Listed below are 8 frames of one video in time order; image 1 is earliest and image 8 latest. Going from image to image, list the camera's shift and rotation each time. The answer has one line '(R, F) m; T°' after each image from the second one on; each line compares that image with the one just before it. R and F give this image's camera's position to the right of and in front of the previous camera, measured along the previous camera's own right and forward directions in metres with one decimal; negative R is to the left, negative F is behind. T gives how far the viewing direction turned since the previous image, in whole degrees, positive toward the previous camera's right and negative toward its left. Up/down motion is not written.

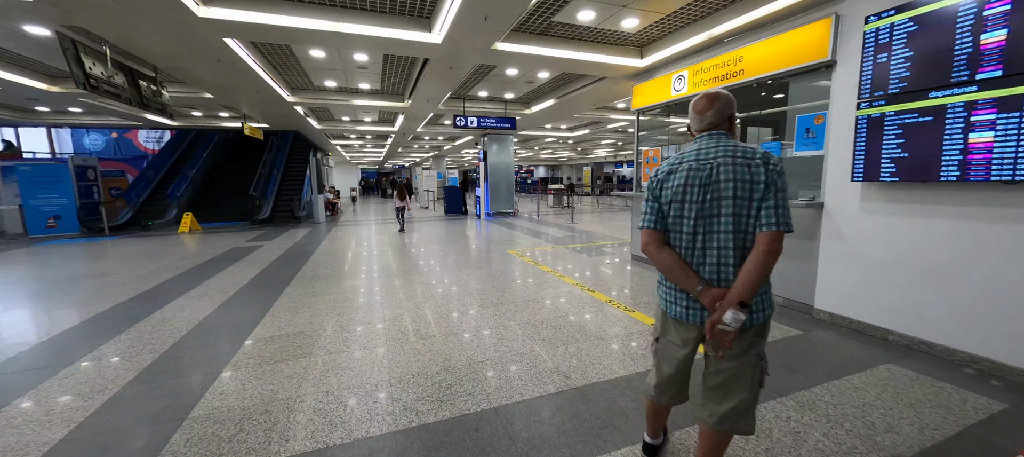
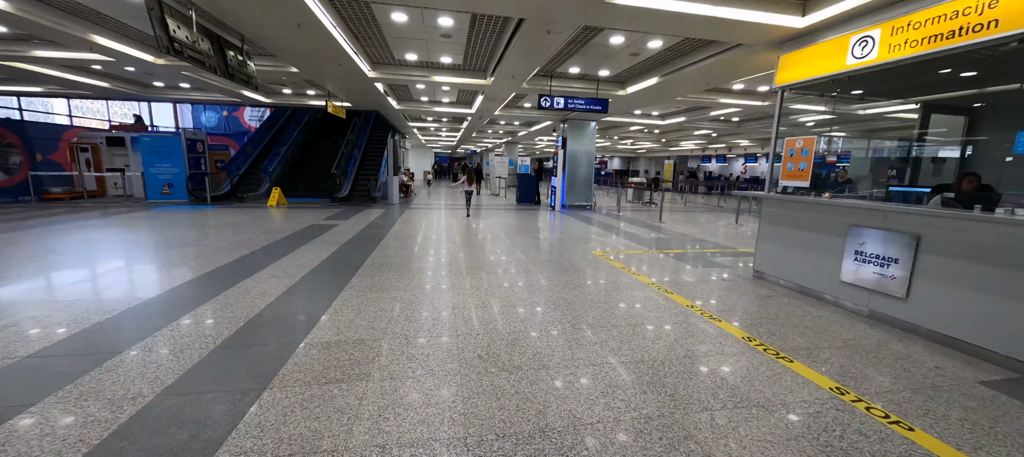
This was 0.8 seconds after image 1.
(-0.4, +0.8) m; -10°
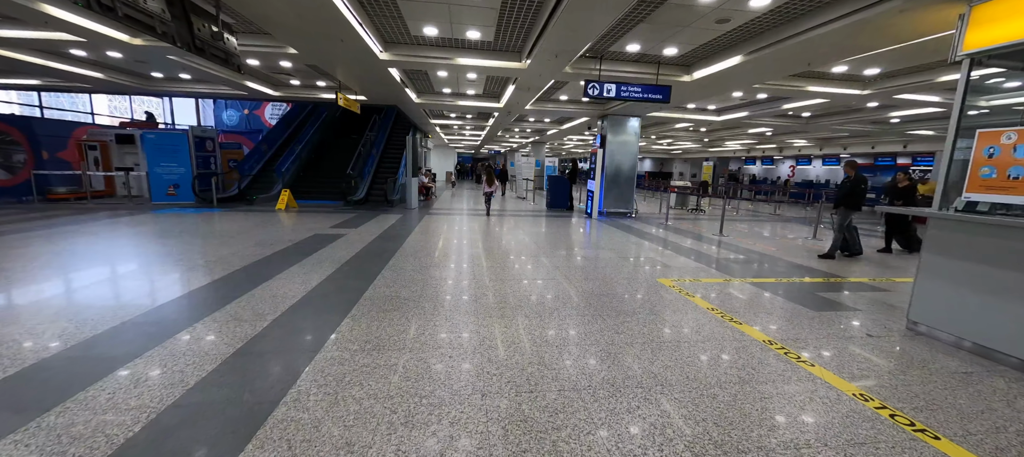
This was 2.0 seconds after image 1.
(-0.3, +1.3) m; -3°
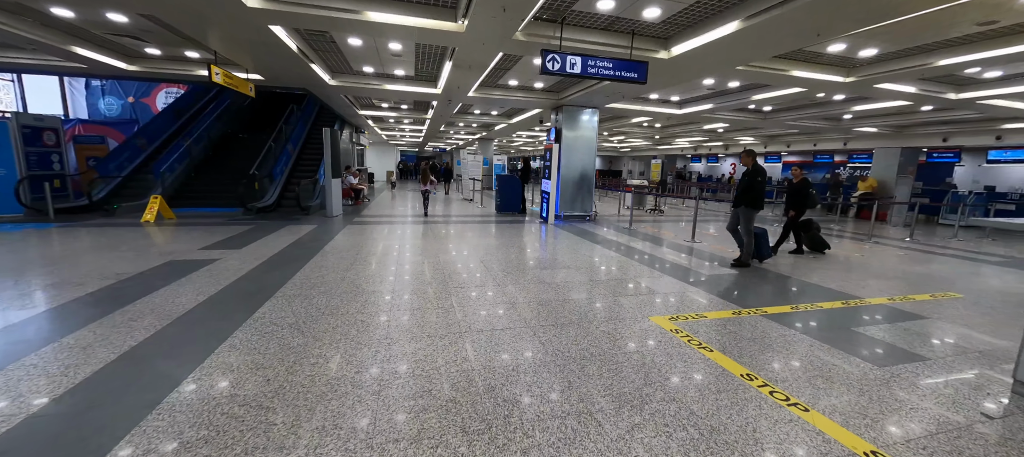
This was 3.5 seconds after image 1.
(+0.1, +1.5) m; +8°
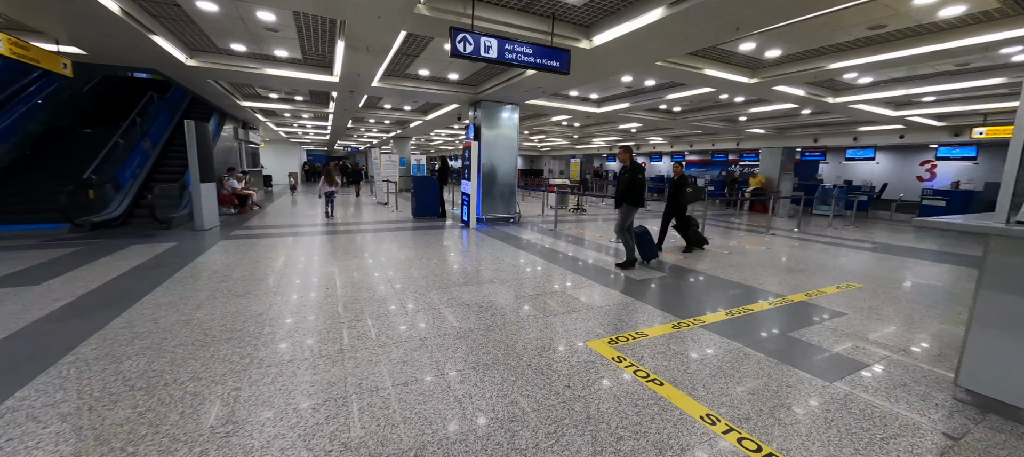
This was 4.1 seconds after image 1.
(+0.2, +0.7) m; +11°
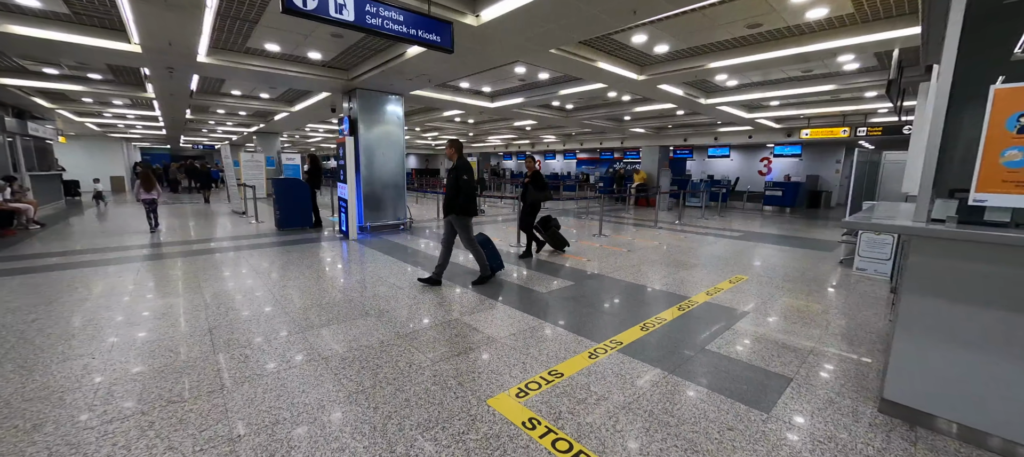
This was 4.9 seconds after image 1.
(+0.2, +0.7) m; +15°
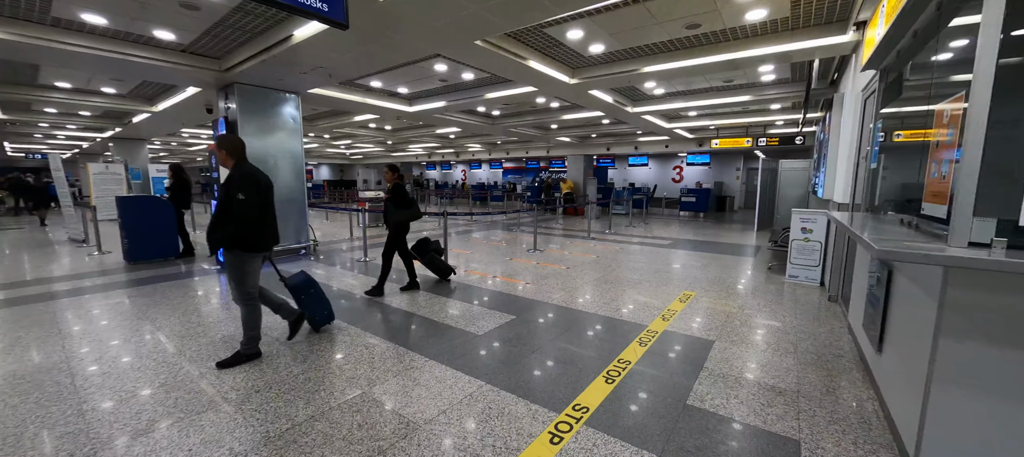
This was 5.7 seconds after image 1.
(0.0, +0.7) m; +11°
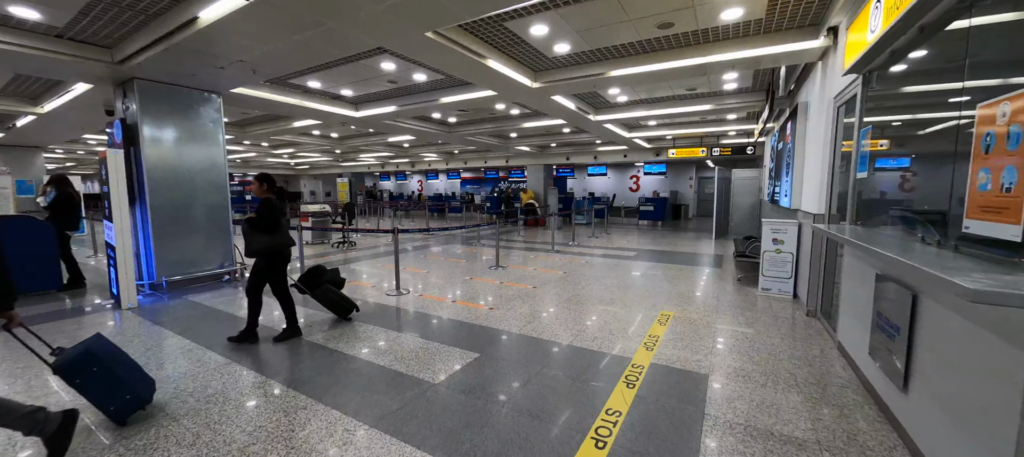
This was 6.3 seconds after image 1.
(0.0, +0.5) m; +6°
